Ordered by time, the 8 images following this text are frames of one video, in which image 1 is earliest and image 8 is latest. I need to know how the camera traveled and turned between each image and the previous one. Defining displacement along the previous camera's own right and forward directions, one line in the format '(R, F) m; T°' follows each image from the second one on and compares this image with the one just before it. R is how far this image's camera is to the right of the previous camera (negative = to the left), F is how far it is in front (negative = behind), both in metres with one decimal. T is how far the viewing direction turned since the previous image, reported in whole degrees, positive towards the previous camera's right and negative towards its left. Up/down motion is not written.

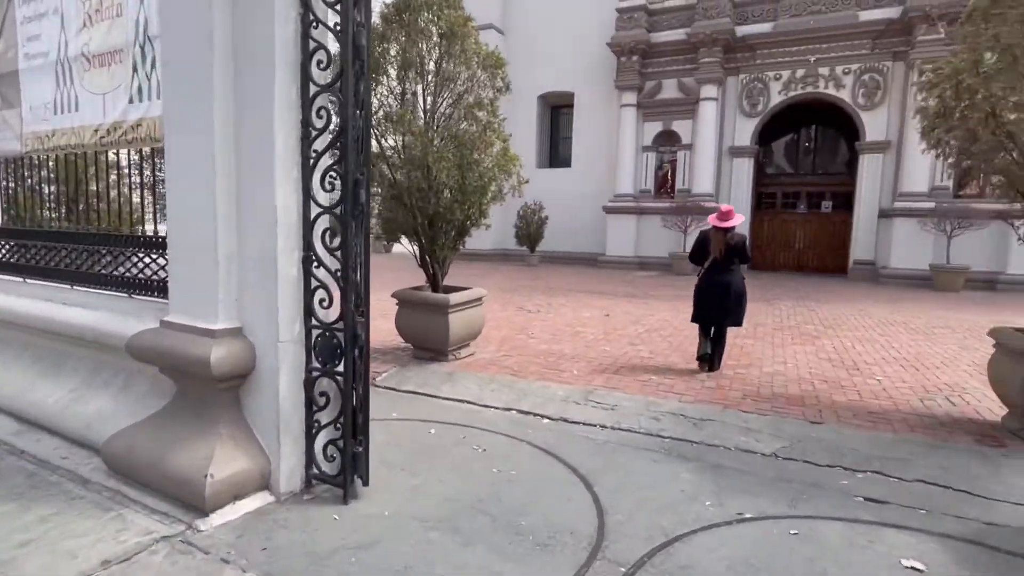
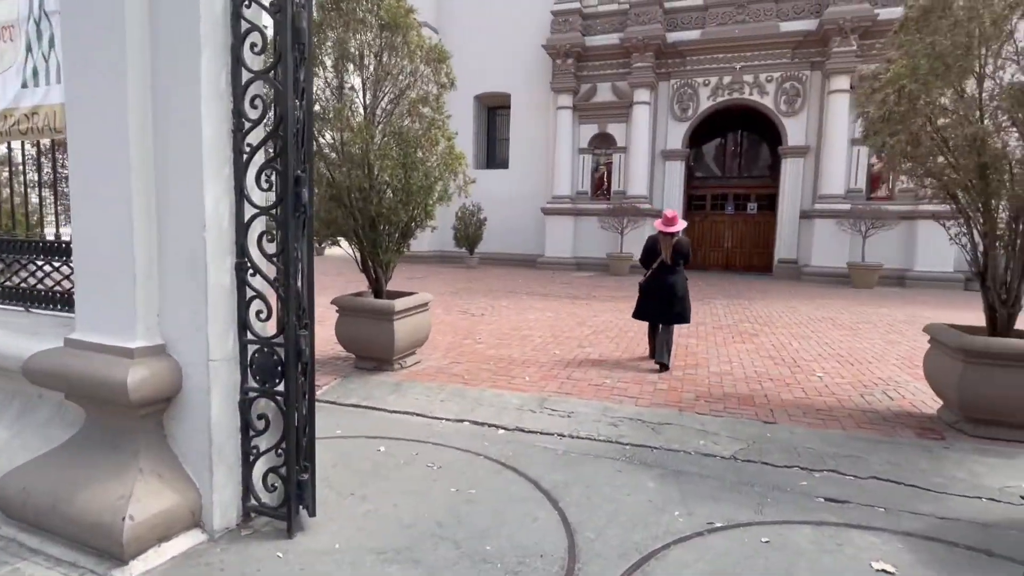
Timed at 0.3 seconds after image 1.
(-0.1, +0.2) m; +6°
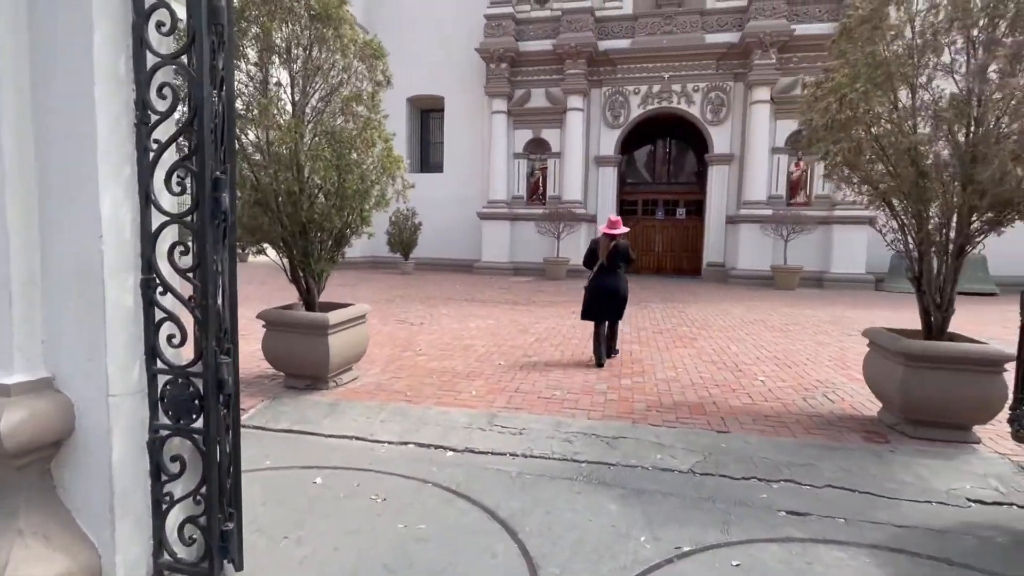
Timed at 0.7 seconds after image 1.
(-0.1, +0.2) m; +7°
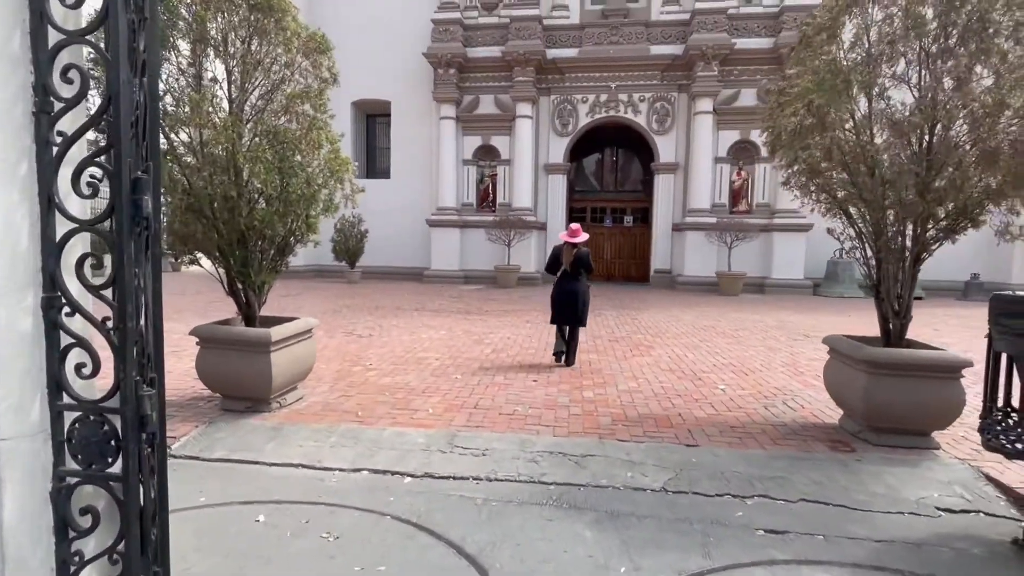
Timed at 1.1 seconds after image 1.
(-0.1, +0.2) m; +5°
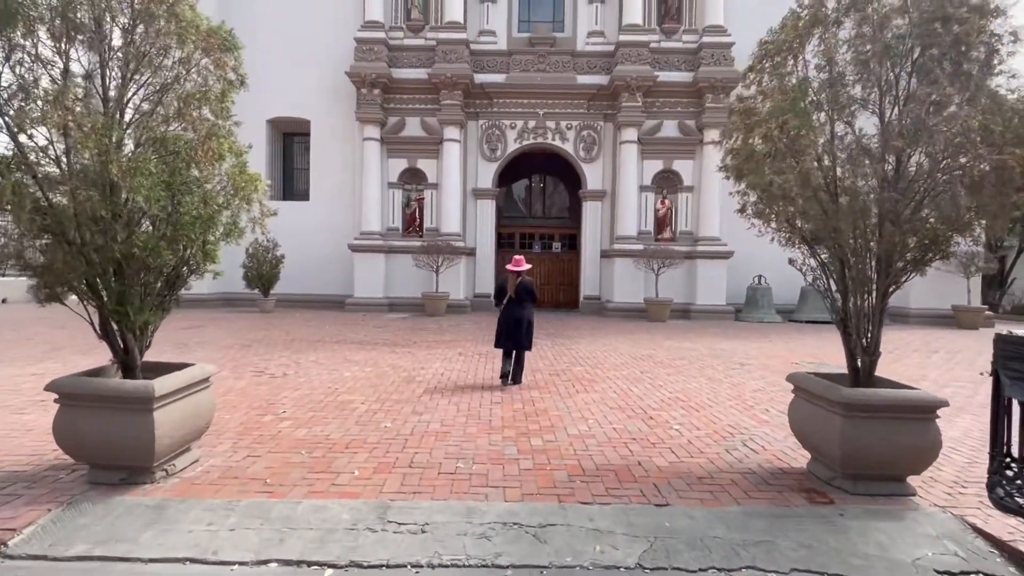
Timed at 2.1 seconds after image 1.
(-0.1, +0.6) m; +8°
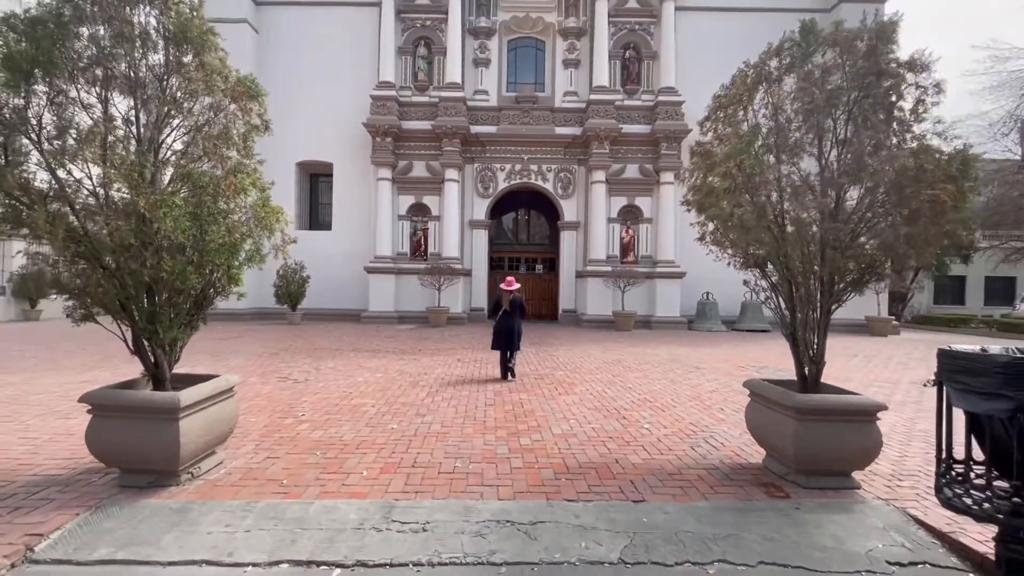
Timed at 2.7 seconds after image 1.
(+0.1, -0.4) m; 0°
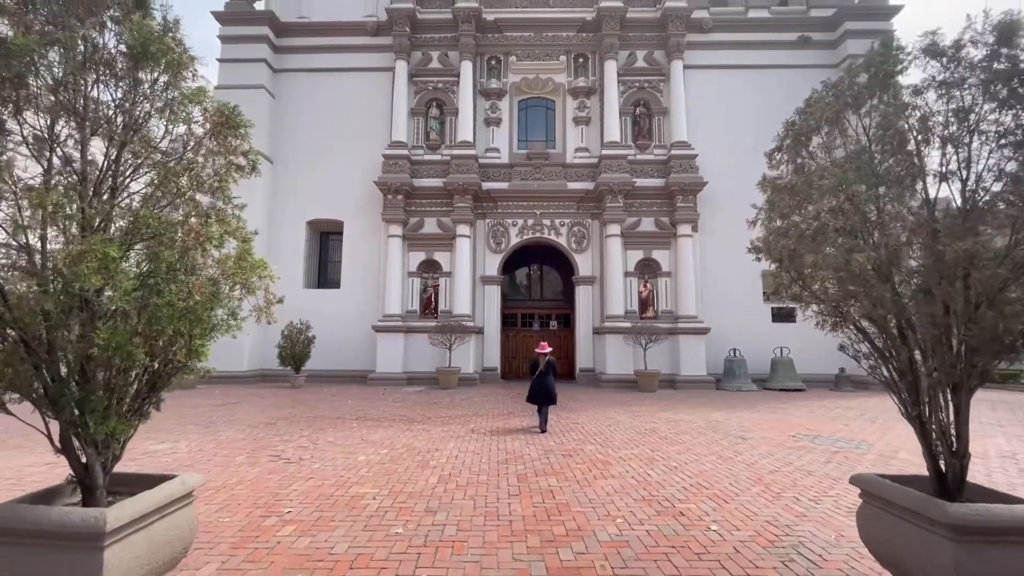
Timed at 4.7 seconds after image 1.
(-0.2, +1.0) m; -1°
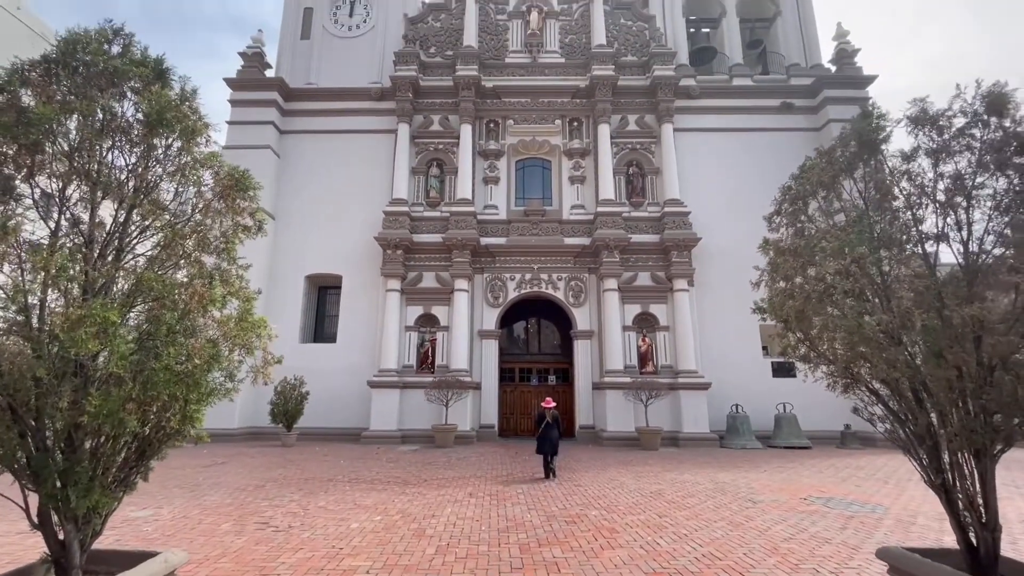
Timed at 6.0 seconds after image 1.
(-0.1, +0.1) m; 0°
